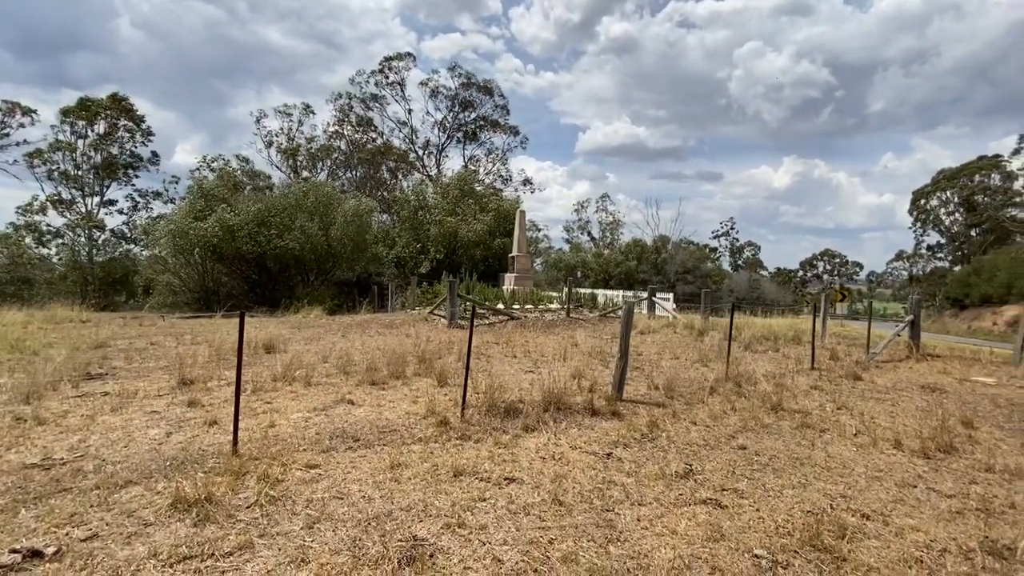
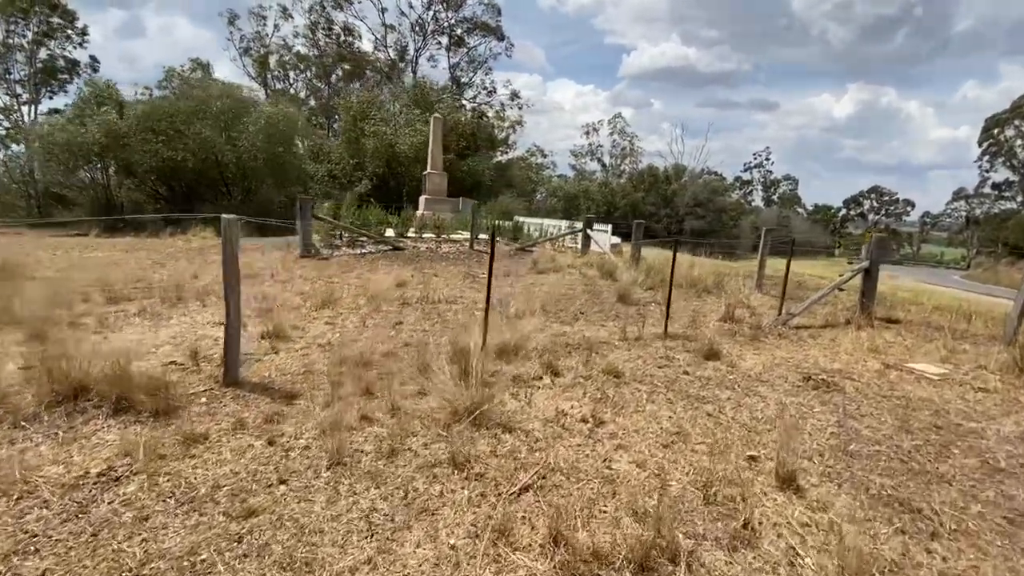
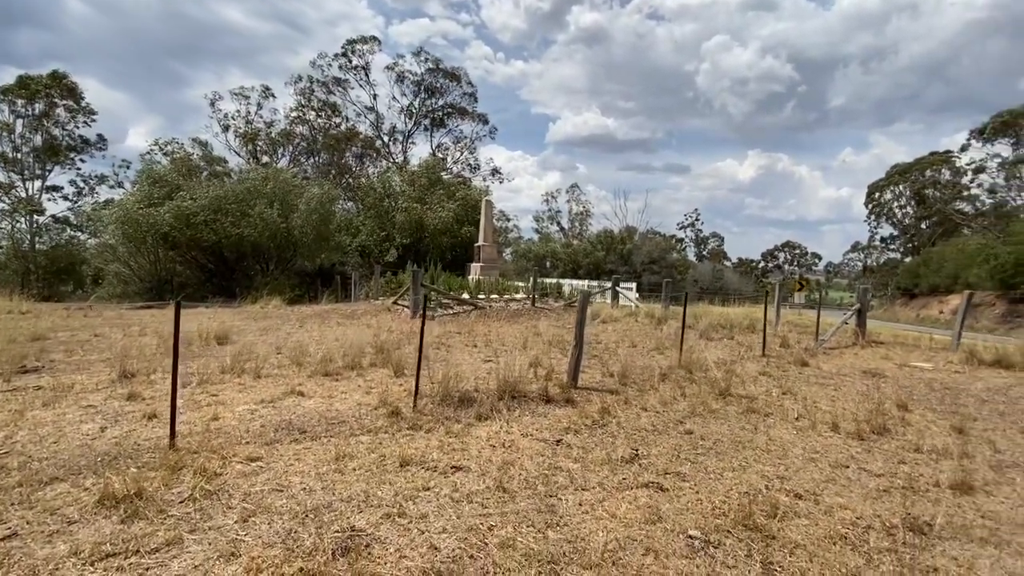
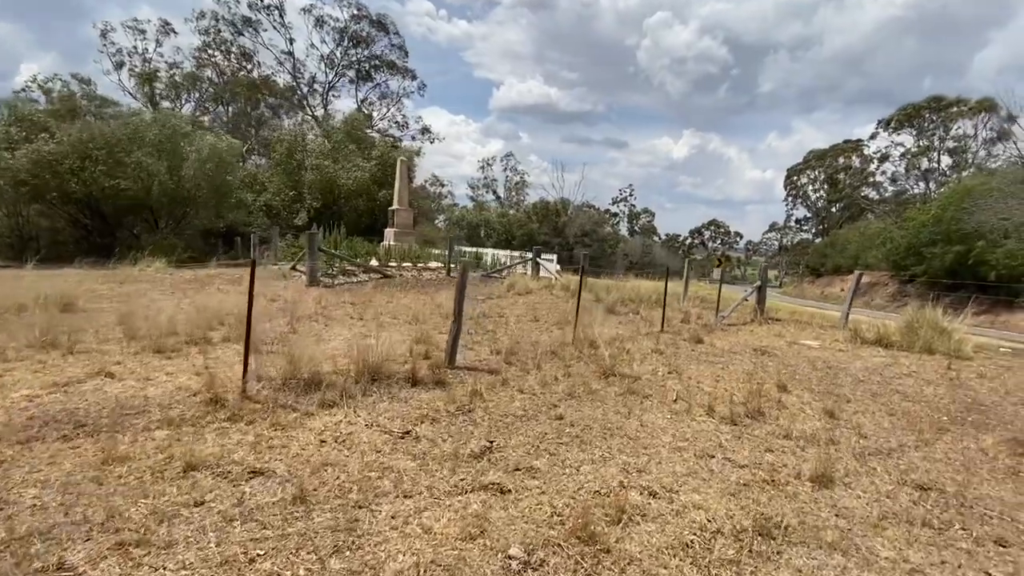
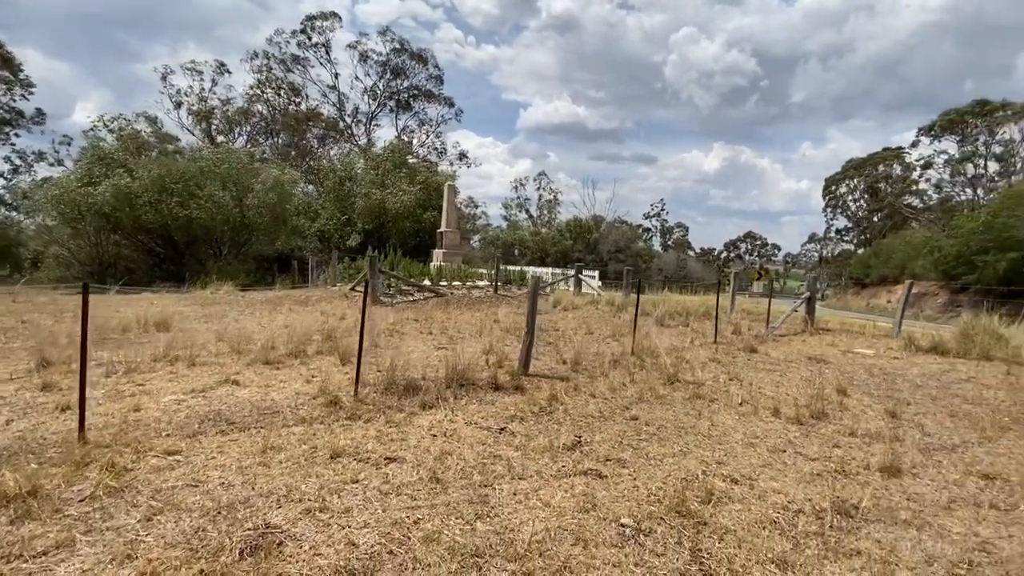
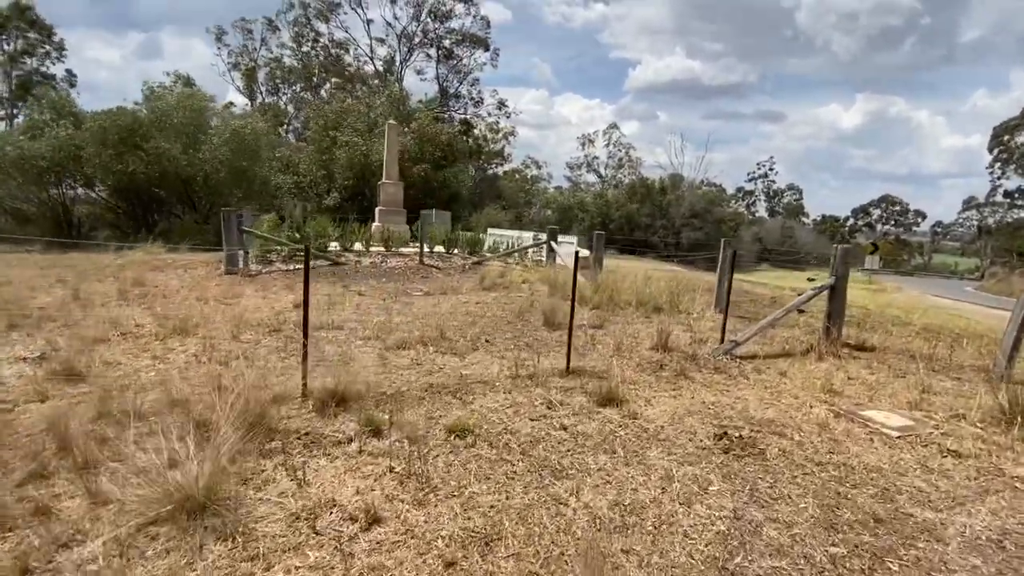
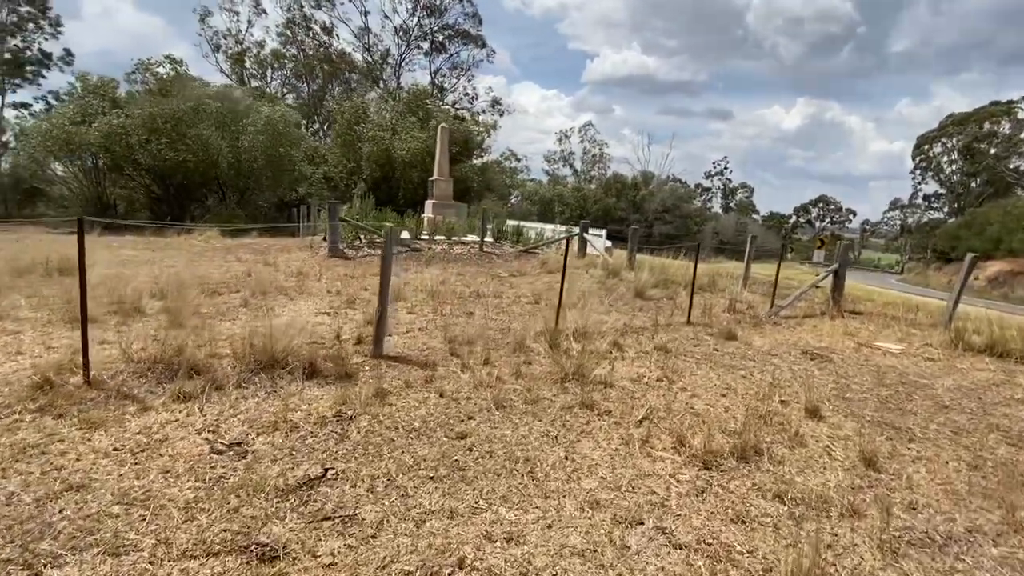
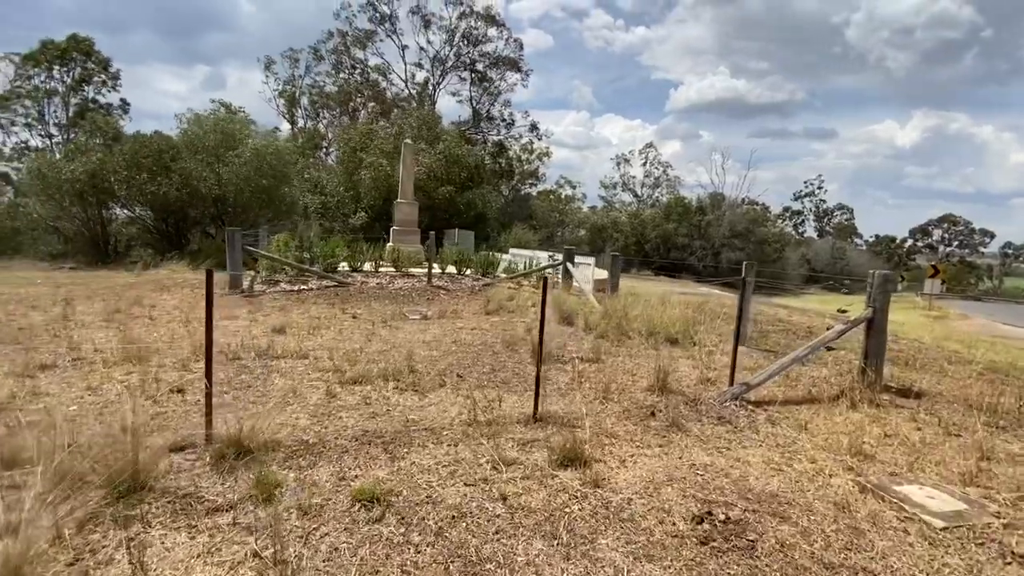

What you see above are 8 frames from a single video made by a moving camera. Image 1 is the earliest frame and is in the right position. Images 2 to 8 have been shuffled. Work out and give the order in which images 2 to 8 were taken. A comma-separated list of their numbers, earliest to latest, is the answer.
3, 5, 4, 7, 2, 6, 8
